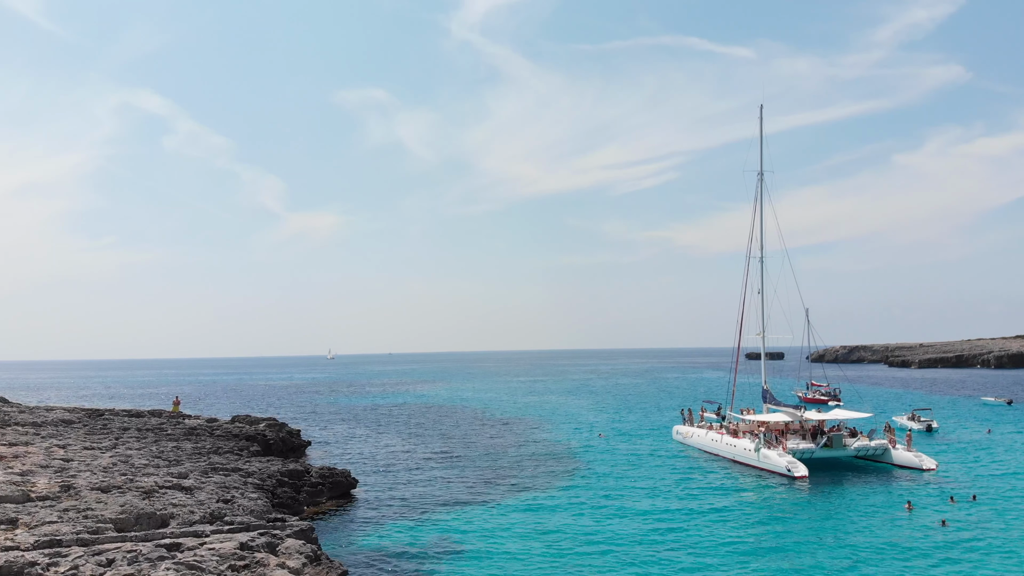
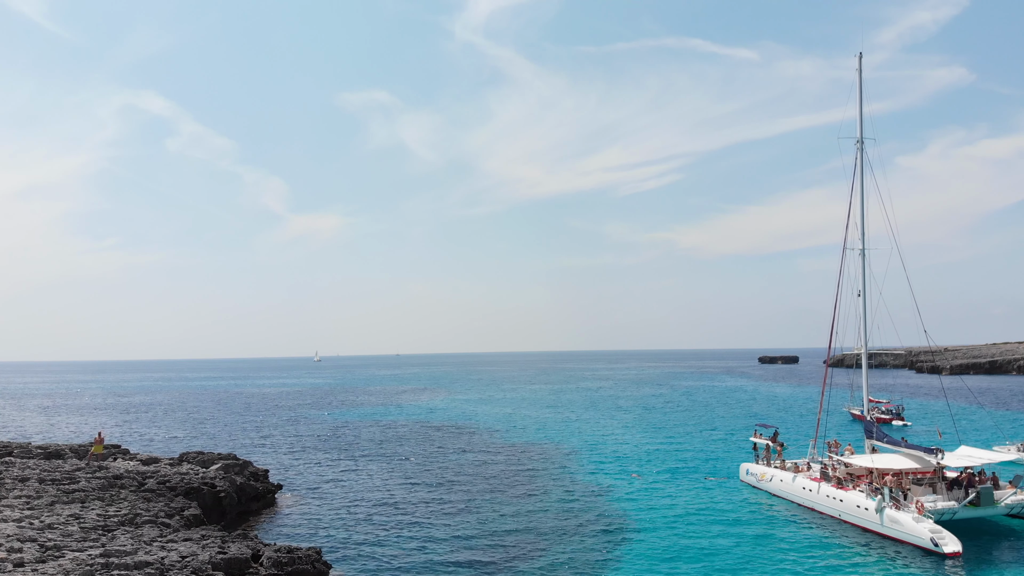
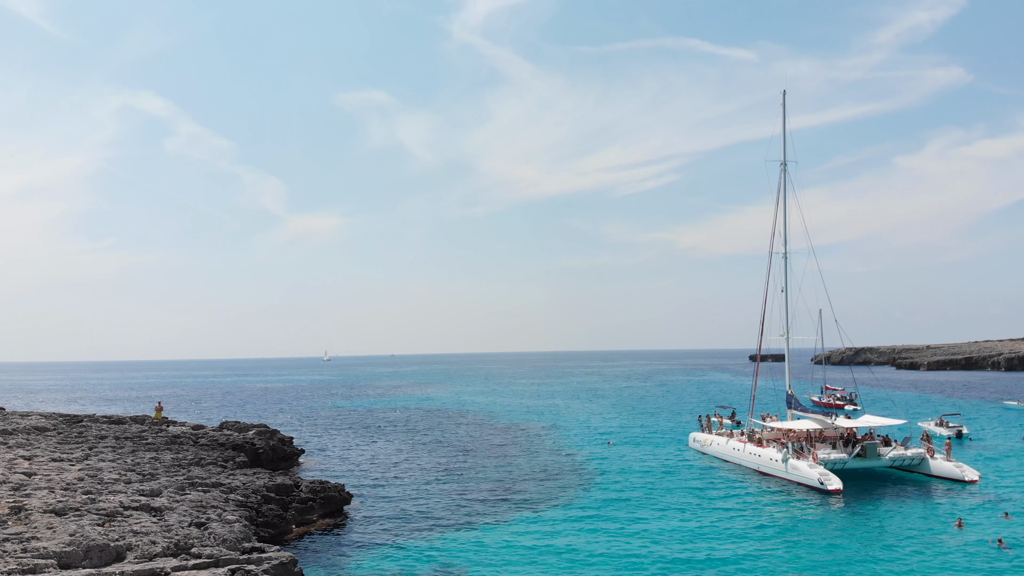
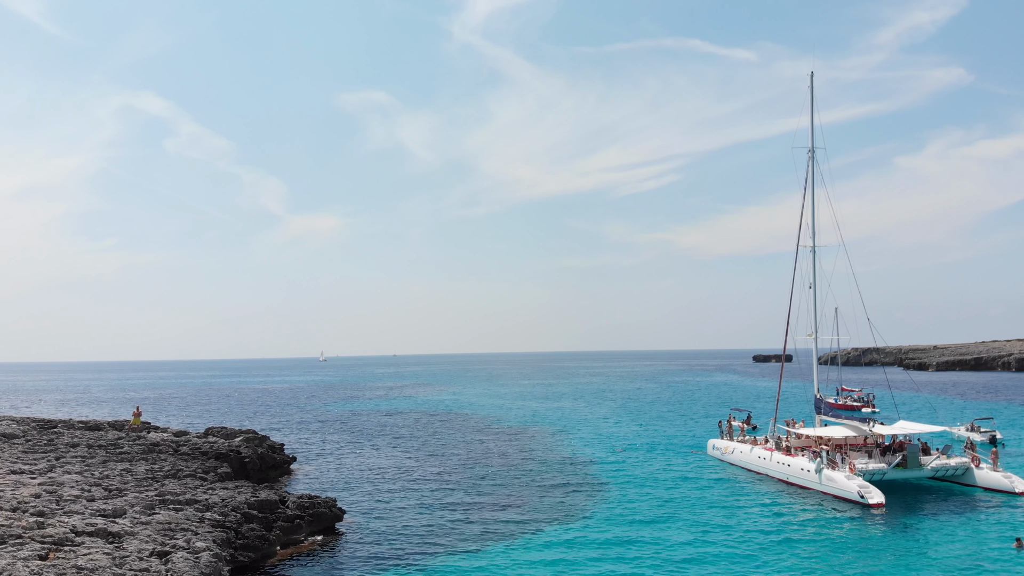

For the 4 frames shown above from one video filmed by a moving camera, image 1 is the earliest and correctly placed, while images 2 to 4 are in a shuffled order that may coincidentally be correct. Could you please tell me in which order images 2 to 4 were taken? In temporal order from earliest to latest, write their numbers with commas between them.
3, 4, 2
